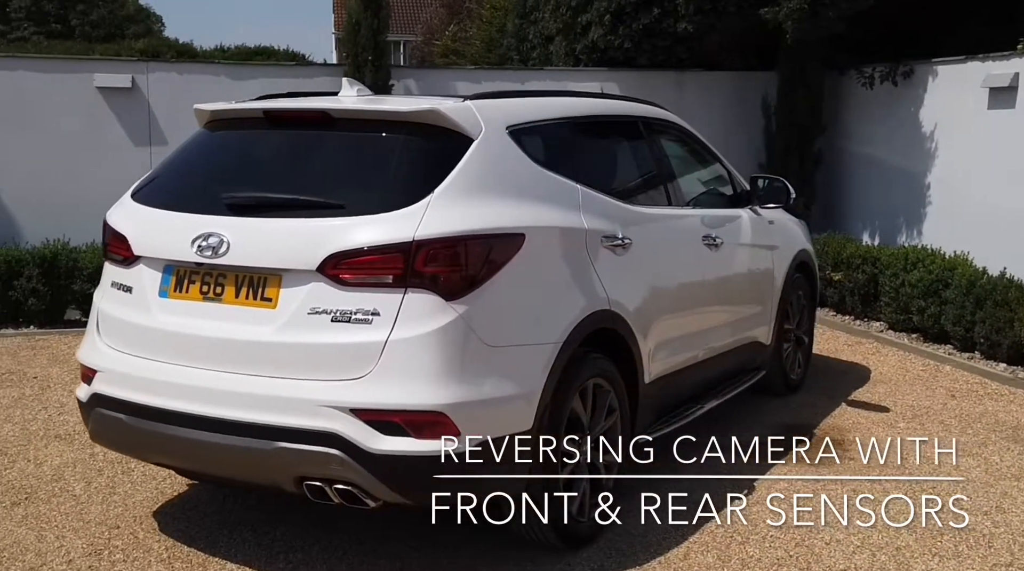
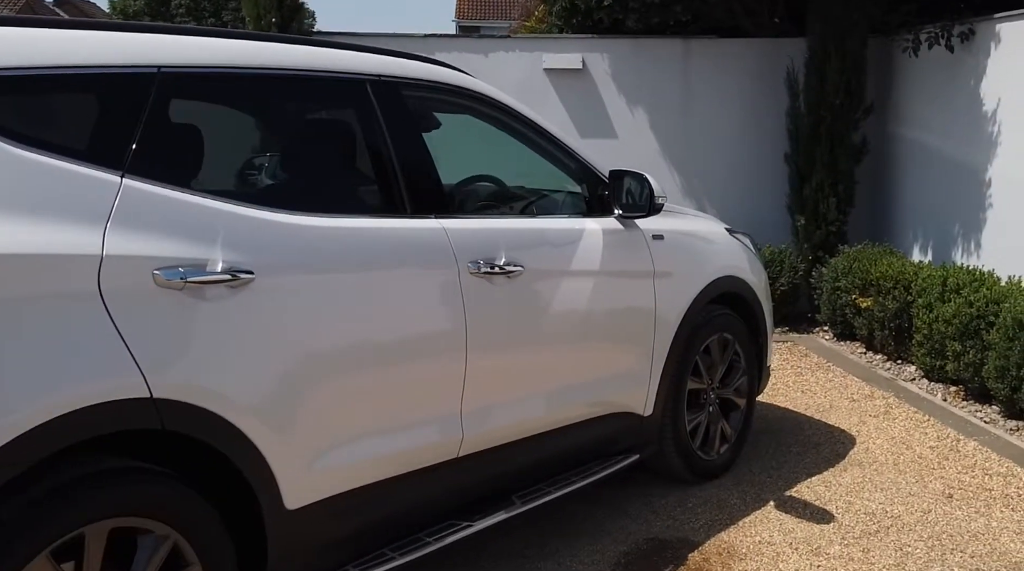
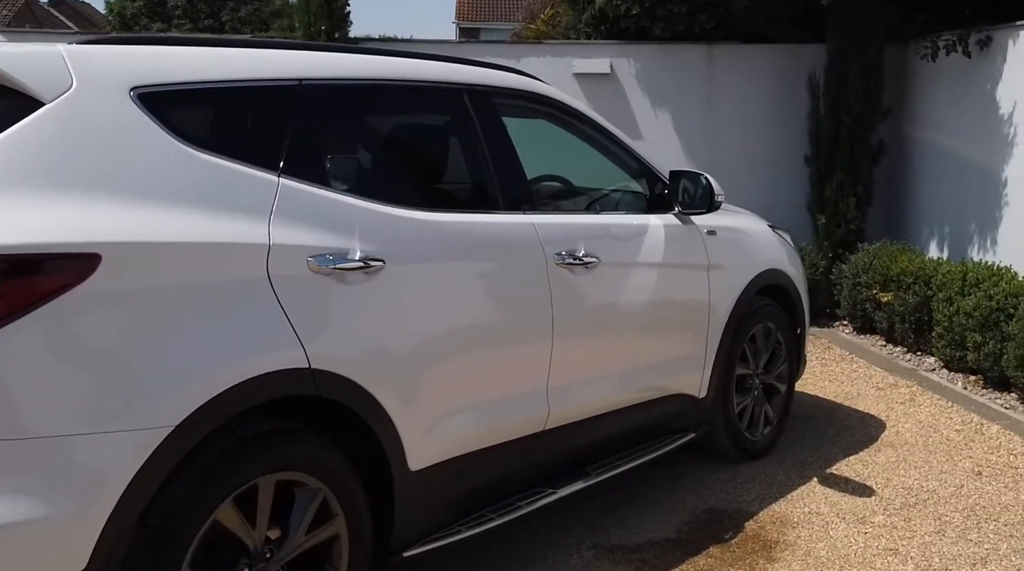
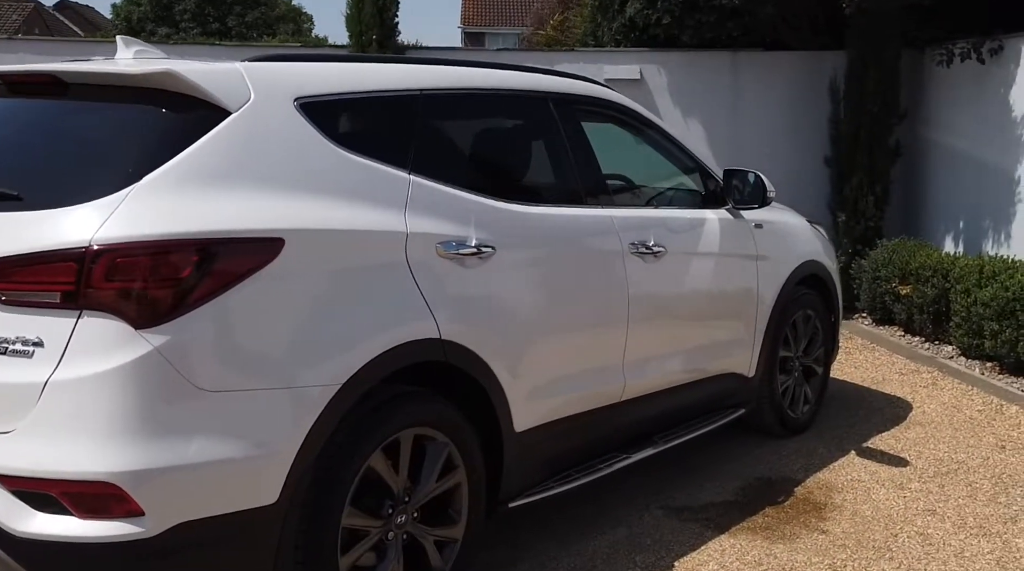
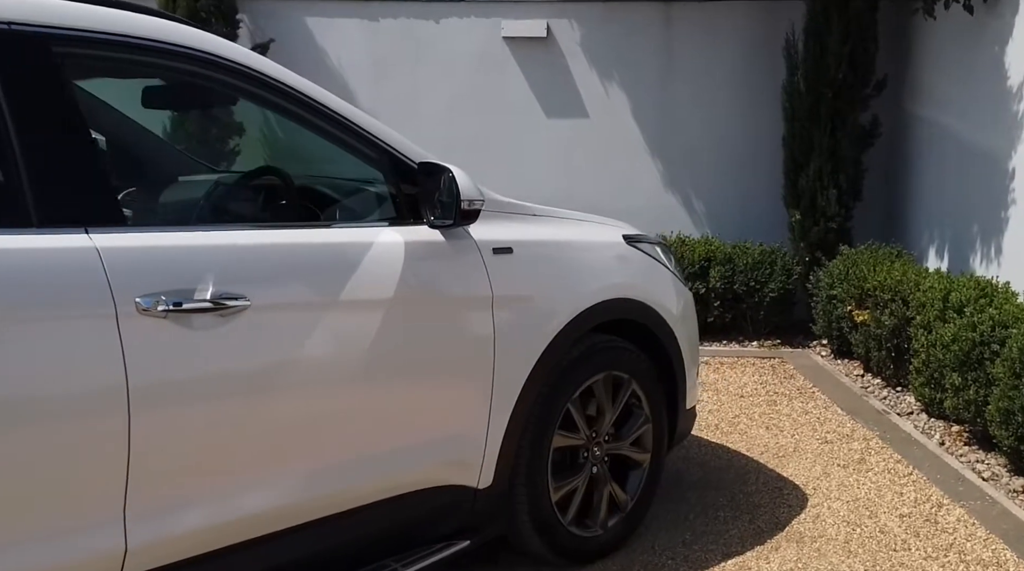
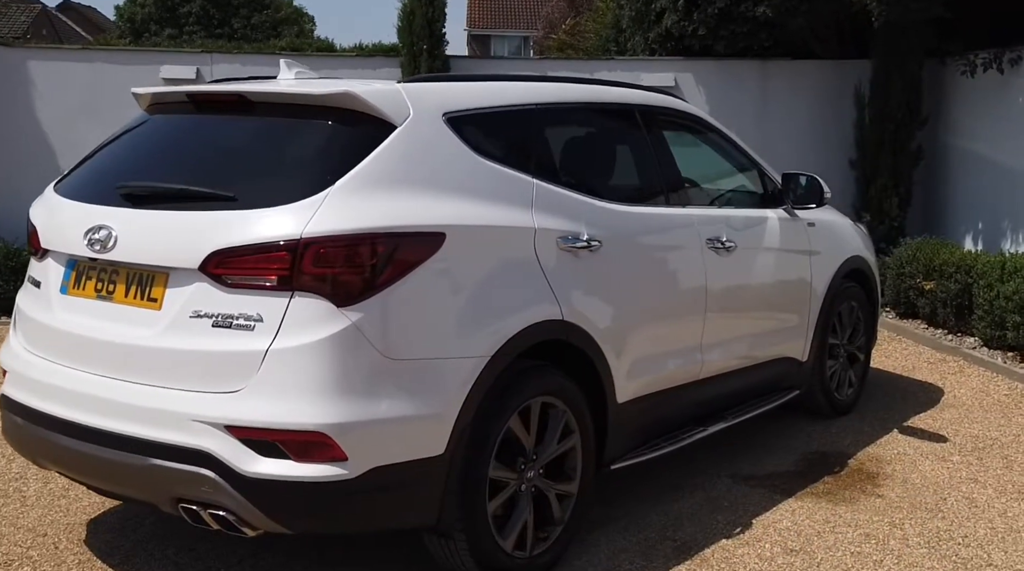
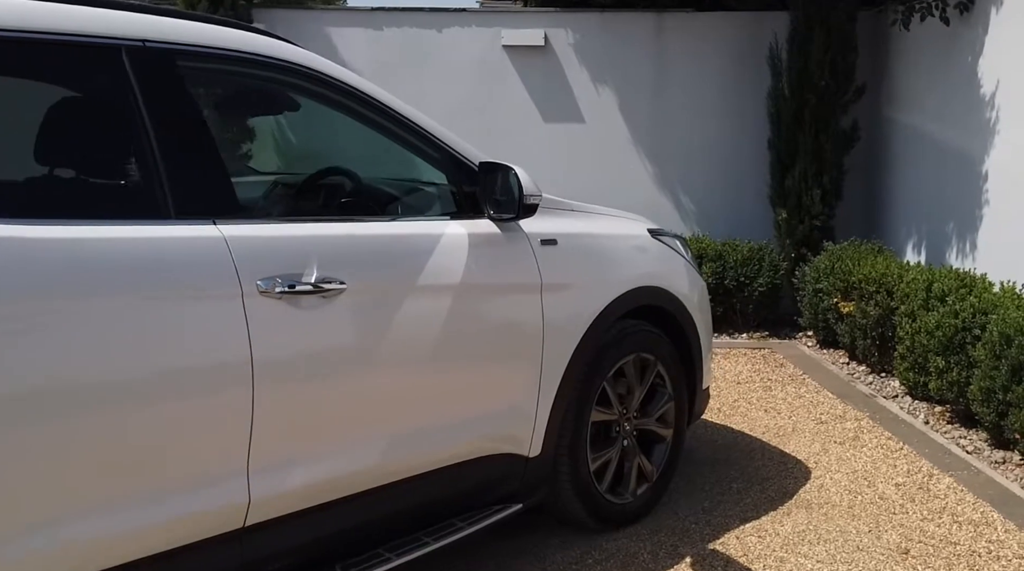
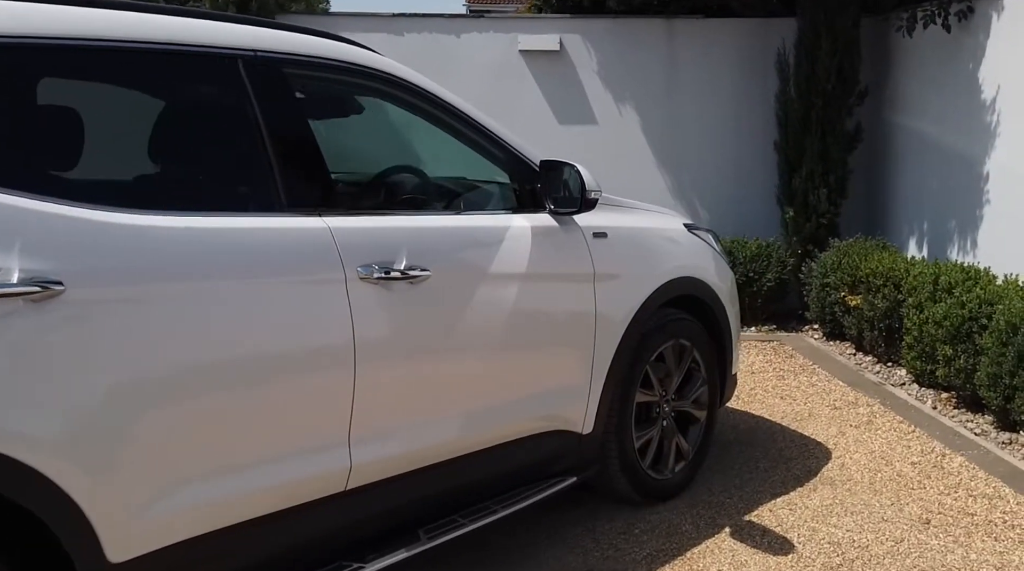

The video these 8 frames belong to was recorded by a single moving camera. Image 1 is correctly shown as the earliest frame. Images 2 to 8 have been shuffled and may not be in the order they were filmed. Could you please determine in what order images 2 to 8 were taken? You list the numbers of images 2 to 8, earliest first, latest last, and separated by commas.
6, 4, 3, 2, 8, 7, 5
